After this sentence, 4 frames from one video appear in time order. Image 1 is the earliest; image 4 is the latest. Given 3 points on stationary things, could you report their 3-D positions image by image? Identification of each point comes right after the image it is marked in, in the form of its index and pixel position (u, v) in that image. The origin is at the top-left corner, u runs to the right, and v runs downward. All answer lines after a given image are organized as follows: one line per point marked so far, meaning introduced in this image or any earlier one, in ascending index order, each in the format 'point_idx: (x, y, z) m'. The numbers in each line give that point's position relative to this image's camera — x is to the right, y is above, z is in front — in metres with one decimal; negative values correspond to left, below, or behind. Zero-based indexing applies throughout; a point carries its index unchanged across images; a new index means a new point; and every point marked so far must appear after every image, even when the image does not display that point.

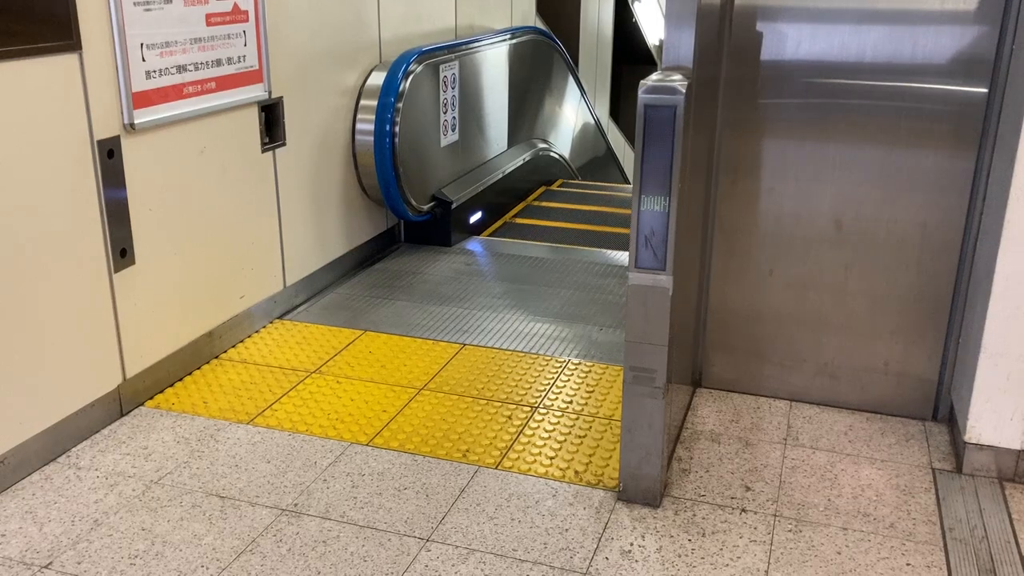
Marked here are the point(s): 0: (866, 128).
0: (+1.2, +0.5, +3.1) m
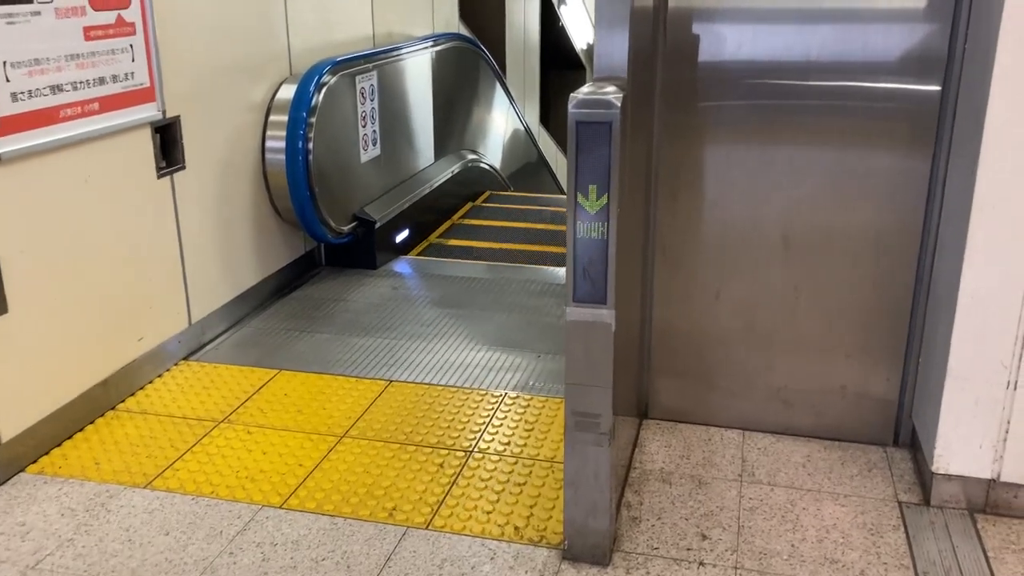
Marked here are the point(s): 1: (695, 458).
0: (+0.9, +0.5, +2.9) m
1: (+0.6, -0.5, +3.0) m
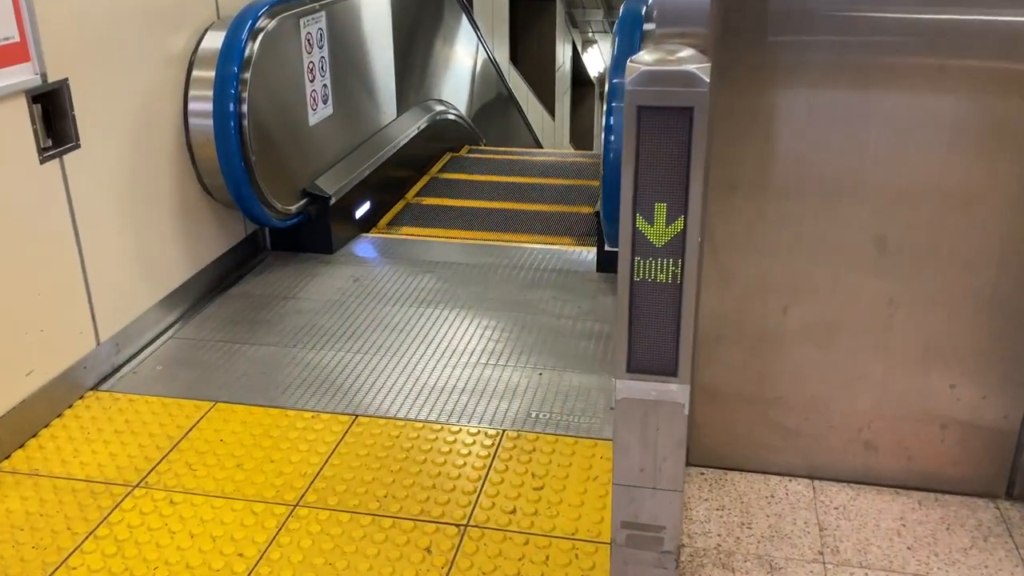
0: (+0.9, +0.4, +2.1) m
1: (+0.6, -0.6, +2.3) m
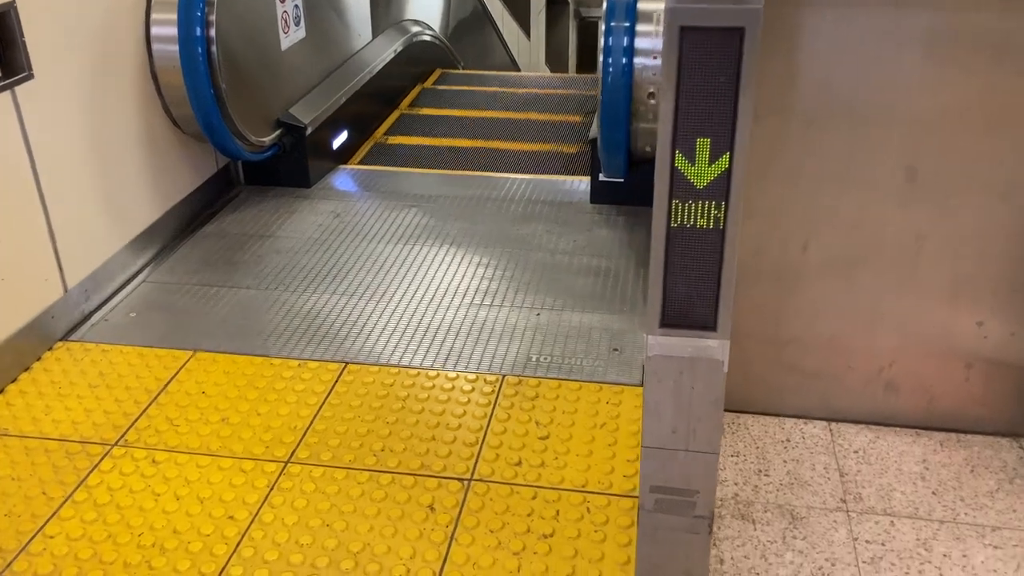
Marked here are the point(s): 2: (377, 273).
0: (+0.9, +0.6, +1.9) m
1: (+0.6, -0.4, +2.2) m
2: (-0.4, 0.0, +3.1) m
